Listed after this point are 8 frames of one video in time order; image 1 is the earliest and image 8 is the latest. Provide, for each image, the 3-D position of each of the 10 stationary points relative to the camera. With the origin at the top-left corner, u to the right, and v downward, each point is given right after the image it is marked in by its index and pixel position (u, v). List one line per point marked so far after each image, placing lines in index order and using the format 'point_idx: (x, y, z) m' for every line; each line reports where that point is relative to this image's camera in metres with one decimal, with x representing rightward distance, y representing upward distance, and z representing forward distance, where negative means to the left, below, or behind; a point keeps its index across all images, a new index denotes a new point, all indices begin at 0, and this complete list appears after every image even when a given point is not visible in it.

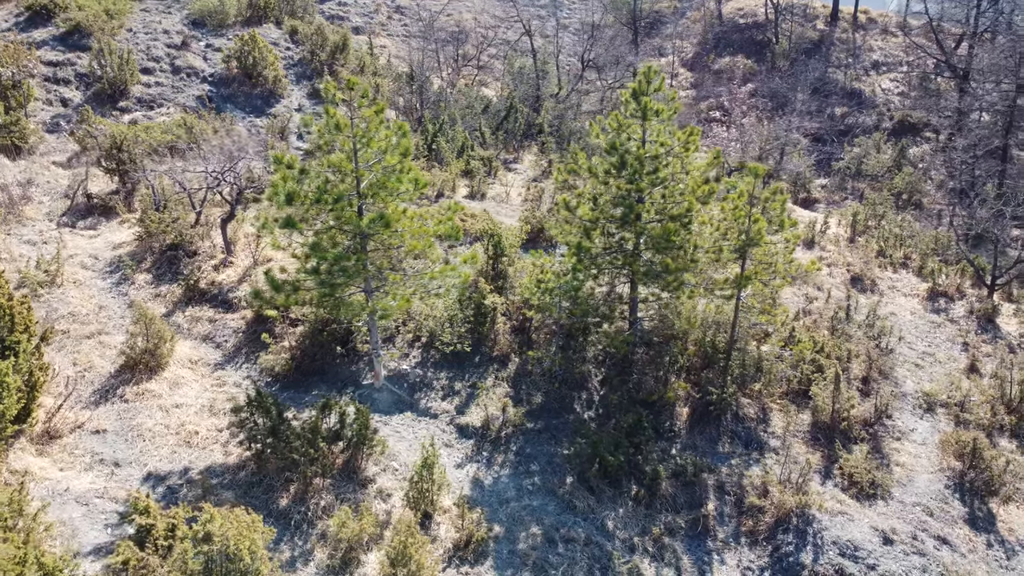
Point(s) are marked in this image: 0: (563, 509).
0: (+0.6, -2.3, +8.7) m
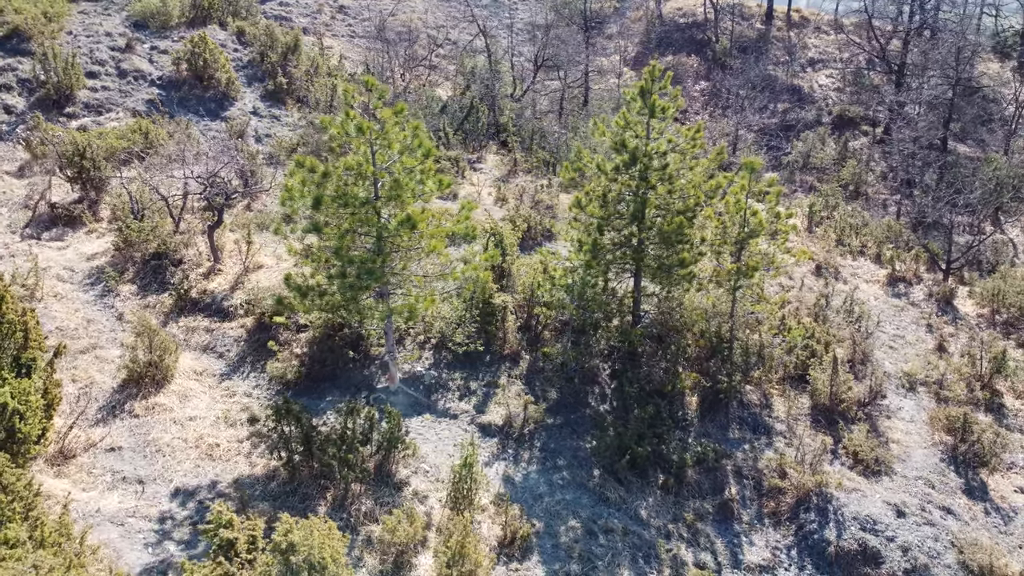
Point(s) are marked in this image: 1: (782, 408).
0: (+0.9, -2.3, +8.8) m
1: (+3.6, -1.6, +10.9) m
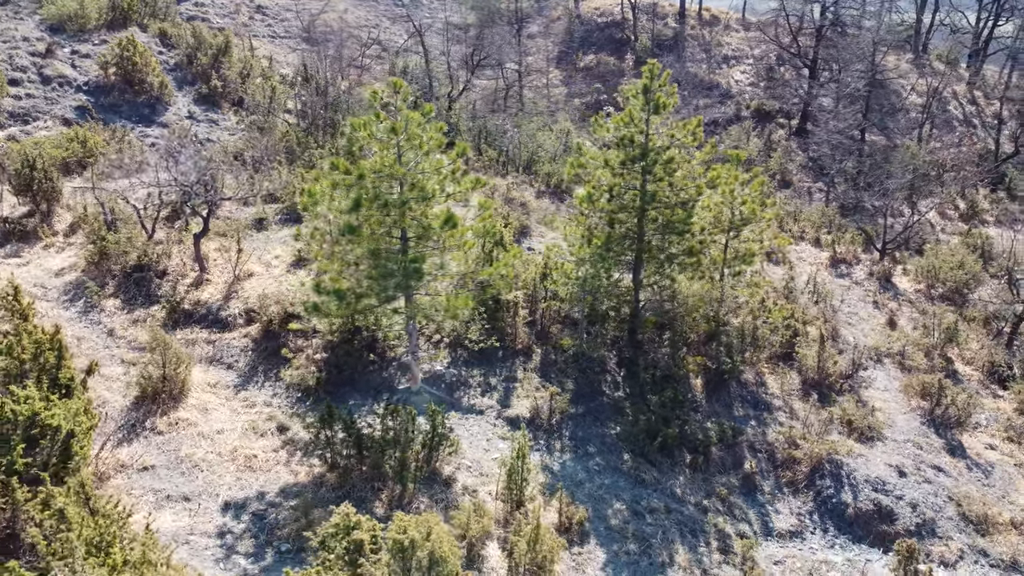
0: (+1.4, -2.2, +9.2) m
1: (+3.7, -1.3, +11.6) m
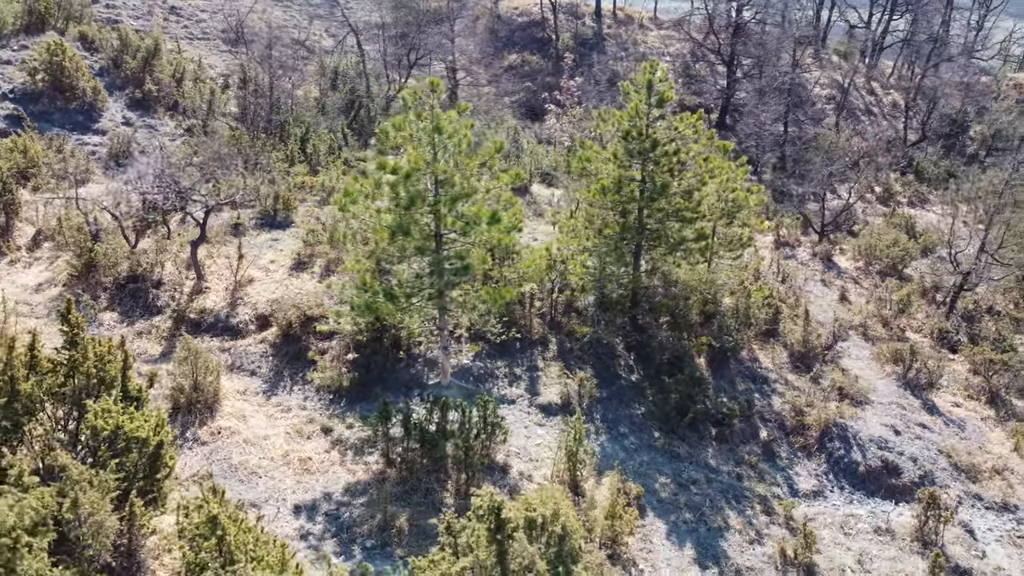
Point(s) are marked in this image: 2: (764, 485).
0: (+1.9, -2.0, +9.7) m
1: (+3.9, -1.1, +12.3) m
2: (+2.9, -2.3, +9.5) m
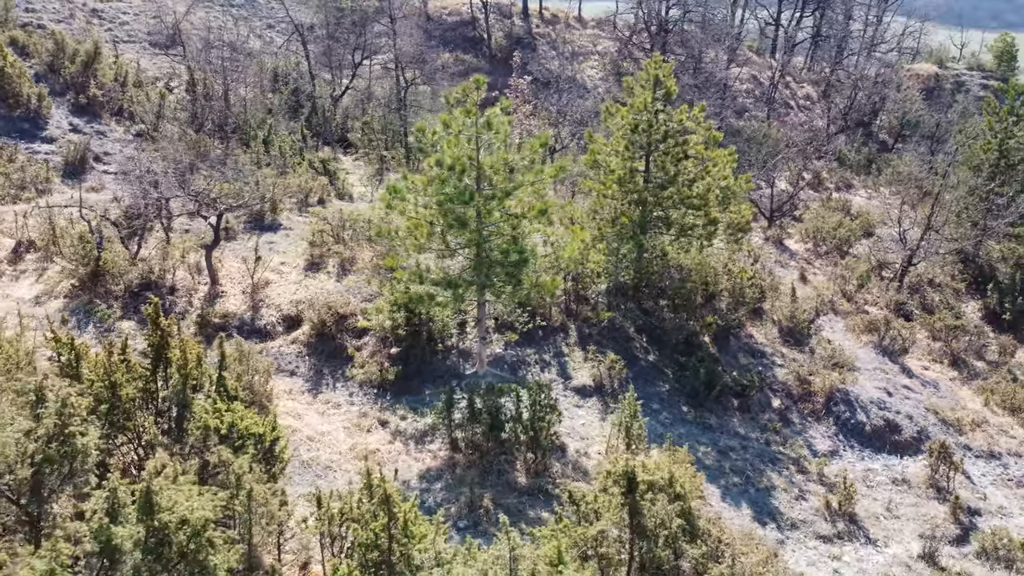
0: (+2.4, -1.8, +10.3) m
1: (+4.0, -0.7, +13.2) m
2: (+3.5, -2.0, +10.3) m
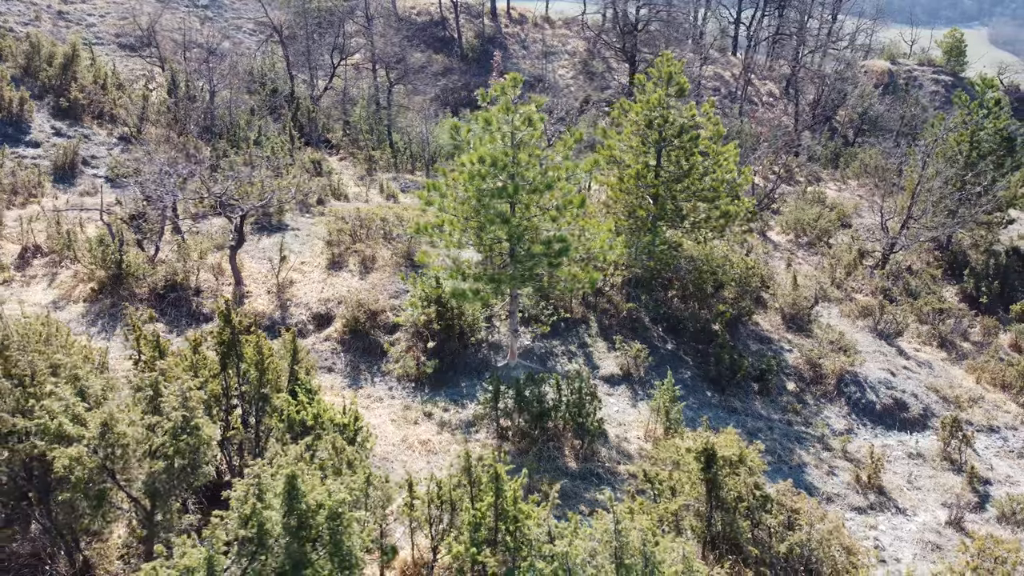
0: (+2.8, -1.6, +10.7) m
1: (+4.3, -0.6, +13.7) m
2: (+3.9, -1.8, +10.7) m
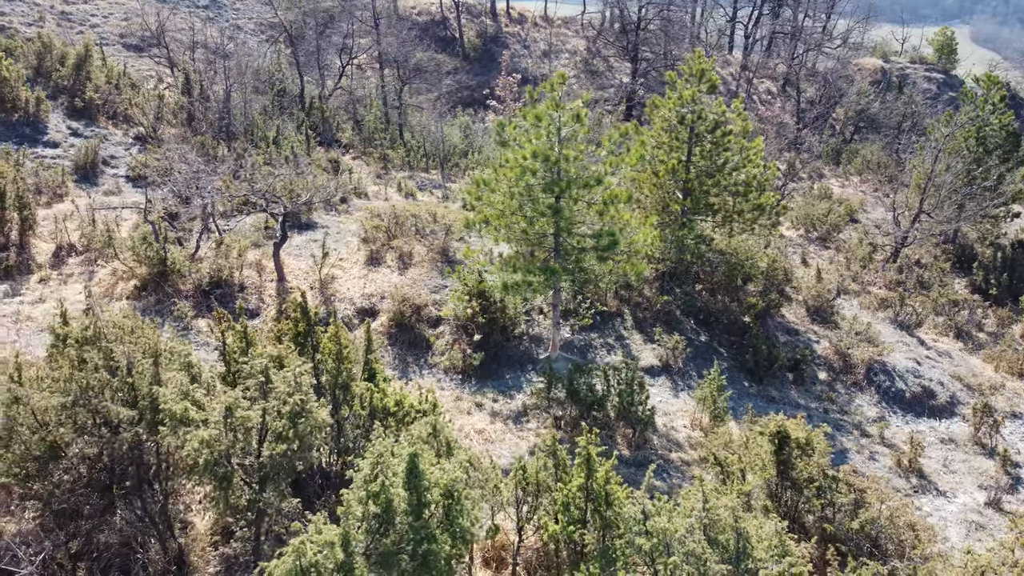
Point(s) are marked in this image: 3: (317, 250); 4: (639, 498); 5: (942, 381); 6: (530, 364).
0: (+3.4, -1.5, +11.0) m
1: (+4.8, -0.4, +14.0) m
2: (+4.5, -1.7, +11.0) m
3: (-3.1, +0.6, +12.9) m
4: (+0.9, -1.5, +6.0) m
5: (+6.6, -1.4, +12.5) m
6: (+0.3, -1.0, +10.9) m
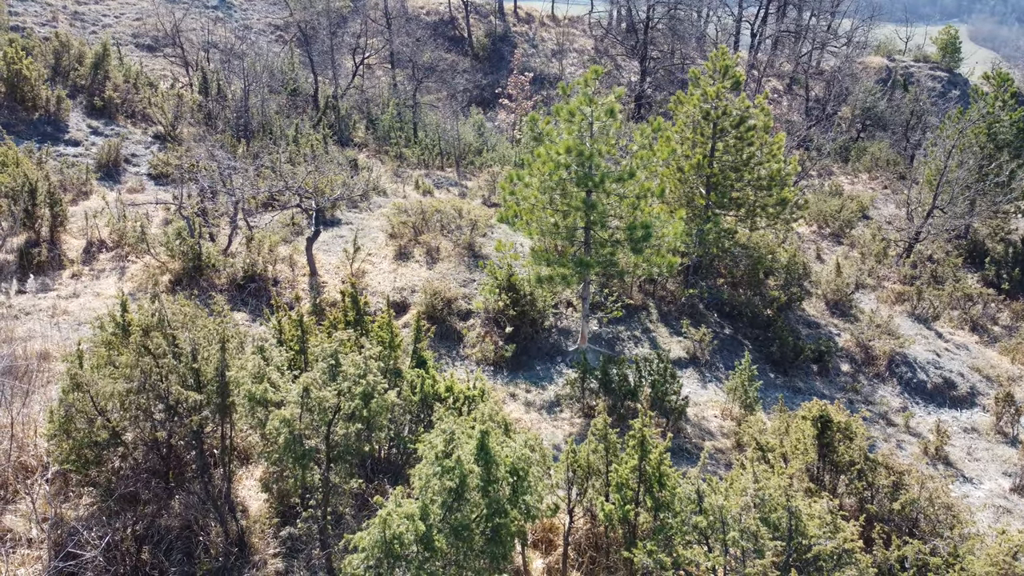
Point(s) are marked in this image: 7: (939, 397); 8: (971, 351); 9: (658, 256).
0: (+3.8, -1.4, +11.2) m
1: (+5.2, -0.3, +14.2) m
2: (+4.9, -1.6, +11.2) m
3: (-2.7, +0.7, +13.1) m
4: (+1.3, -1.4, +6.2) m
5: (+7.0, -1.3, +12.7) m
6: (+0.7, -0.9, +11.1) m
7: (+6.3, -1.6, +12.1) m
8: (+7.9, -1.1, +14.0) m
9: (+1.9, +0.4, +10.8) m
